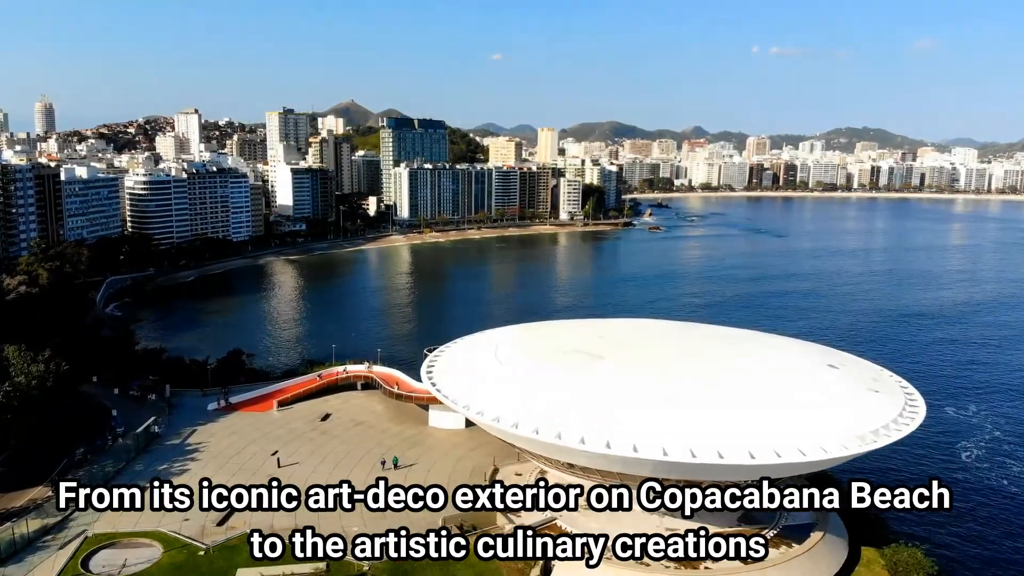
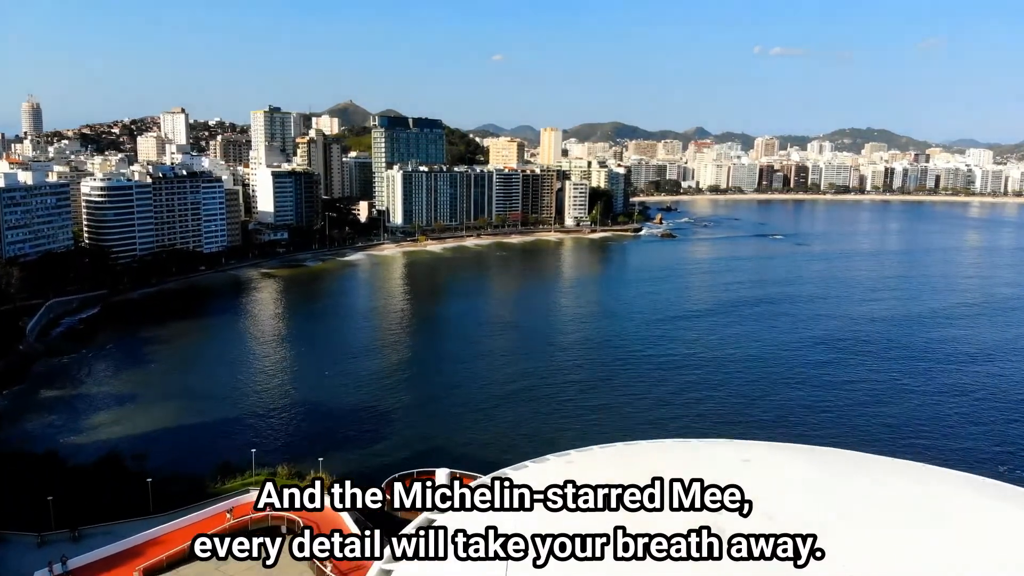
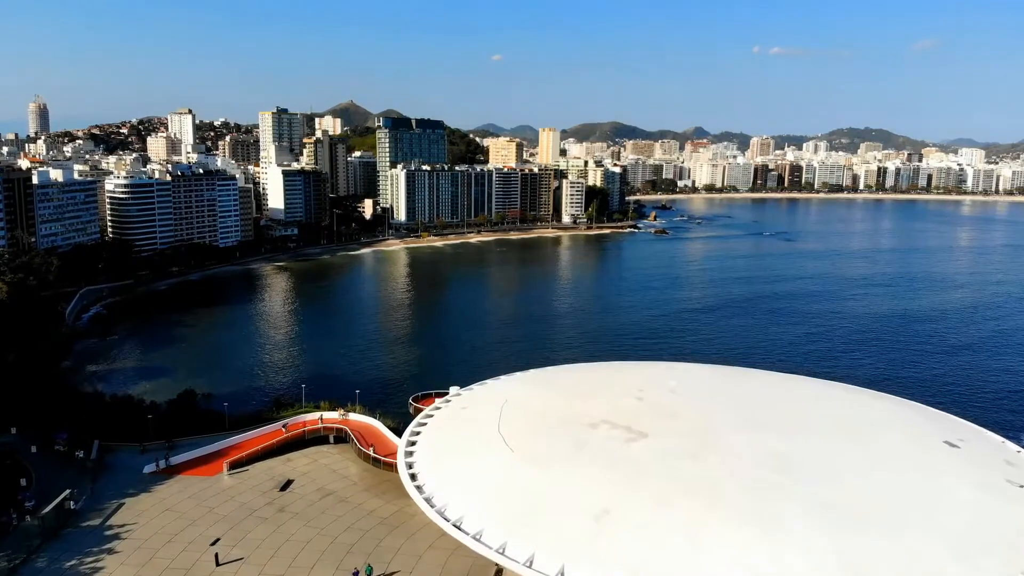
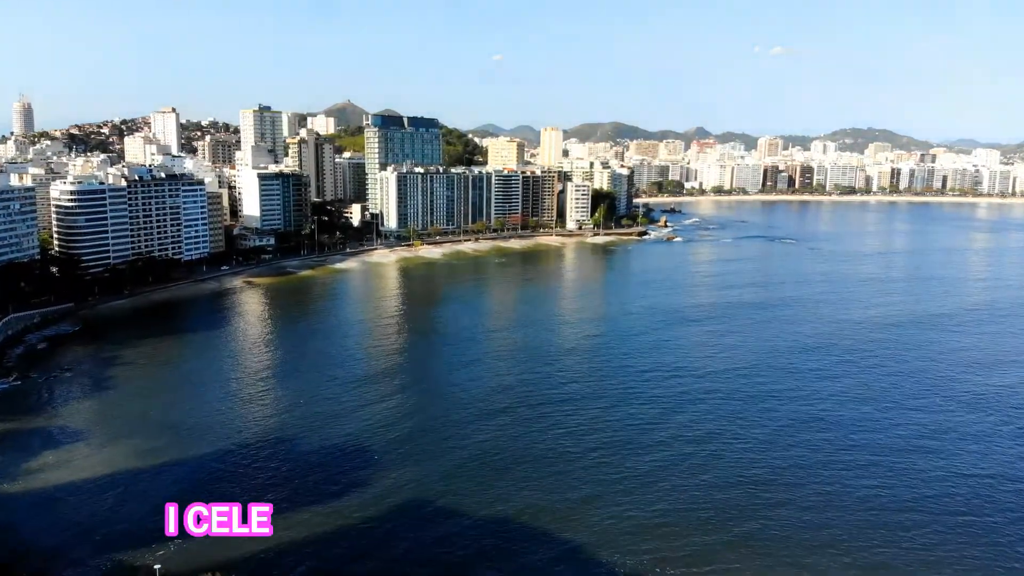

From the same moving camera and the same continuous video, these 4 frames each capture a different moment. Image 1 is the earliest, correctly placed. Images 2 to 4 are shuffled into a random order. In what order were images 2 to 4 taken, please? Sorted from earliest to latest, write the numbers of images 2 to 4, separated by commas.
3, 2, 4
